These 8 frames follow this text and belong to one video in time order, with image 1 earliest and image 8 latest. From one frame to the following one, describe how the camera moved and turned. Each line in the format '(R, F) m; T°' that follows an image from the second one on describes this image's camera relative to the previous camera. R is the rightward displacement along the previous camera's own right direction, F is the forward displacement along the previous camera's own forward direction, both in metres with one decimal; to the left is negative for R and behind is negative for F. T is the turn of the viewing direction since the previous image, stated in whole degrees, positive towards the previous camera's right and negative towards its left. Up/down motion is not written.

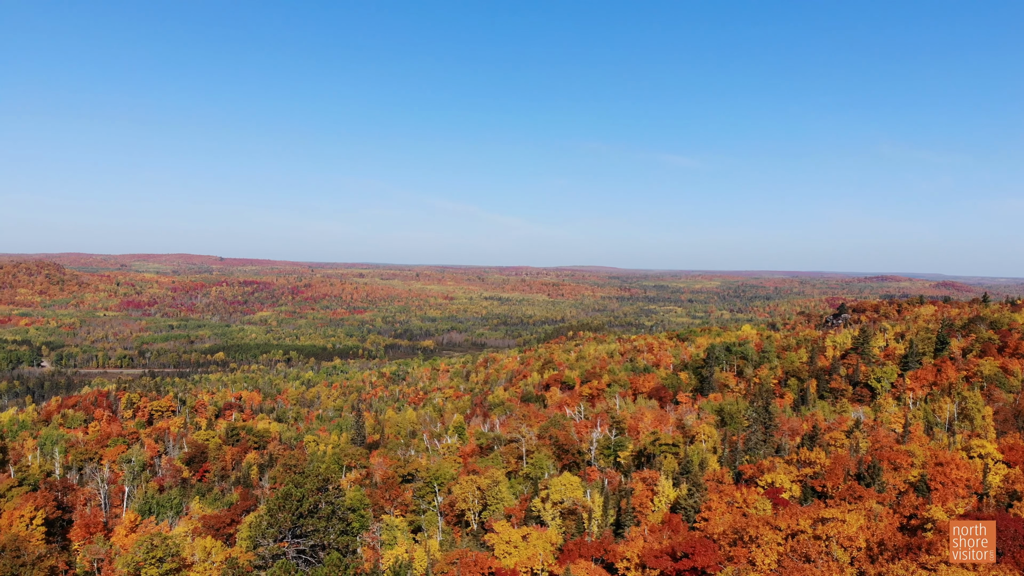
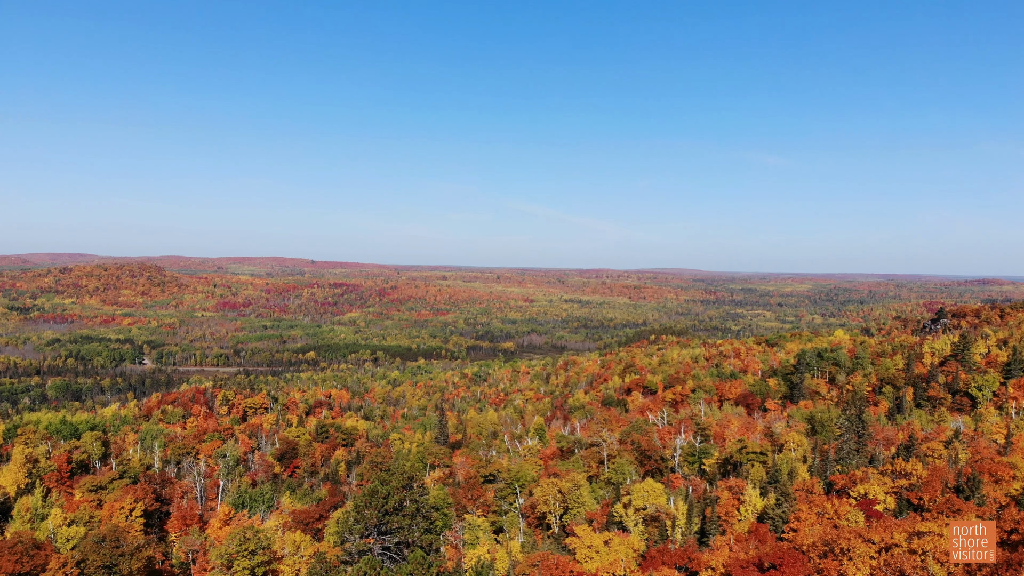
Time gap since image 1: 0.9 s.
(0.0, +0.1) m; -6°
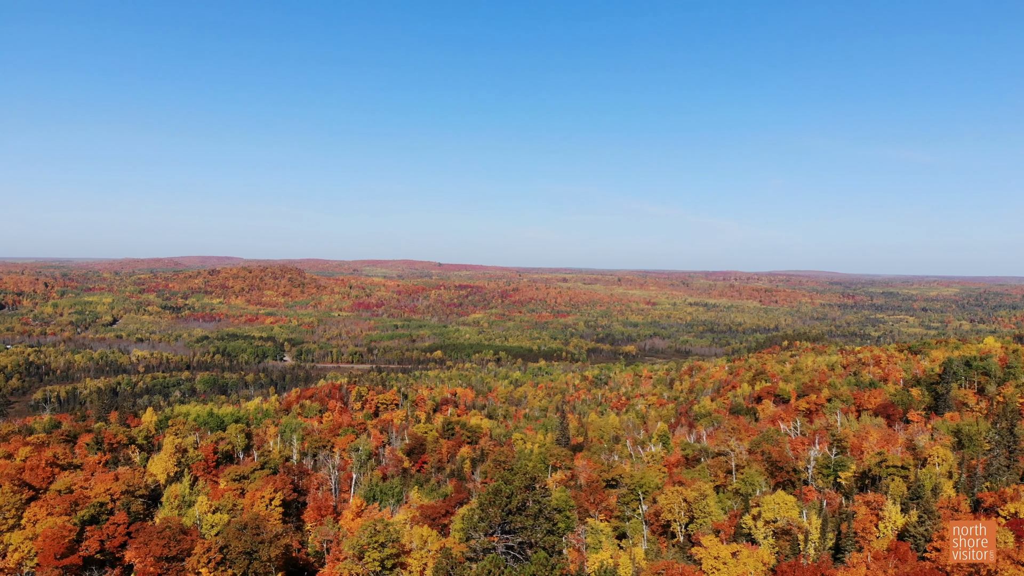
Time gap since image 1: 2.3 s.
(0.0, 0.0) m; -9°
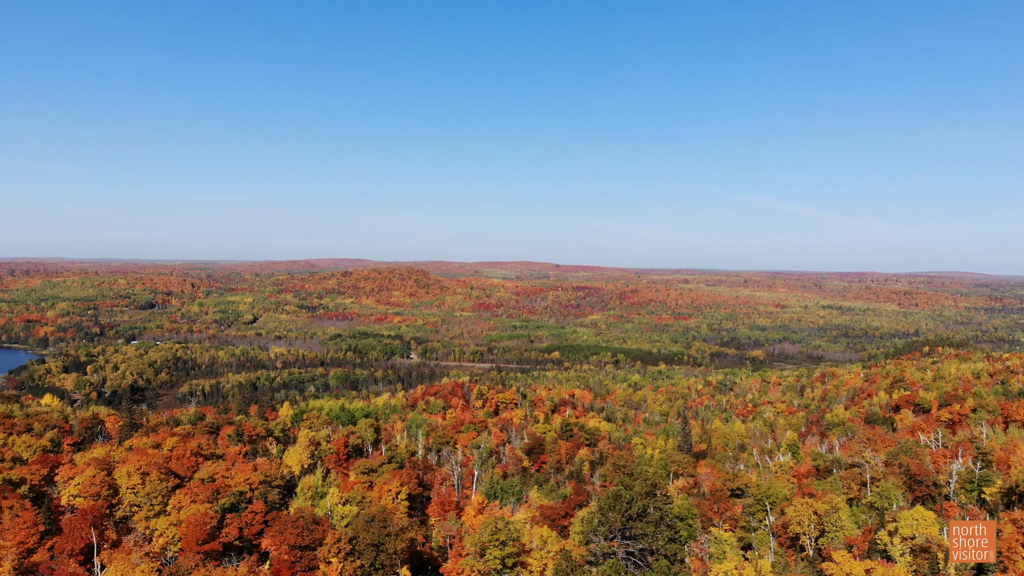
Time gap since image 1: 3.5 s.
(0.0, -0.1) m; -9°
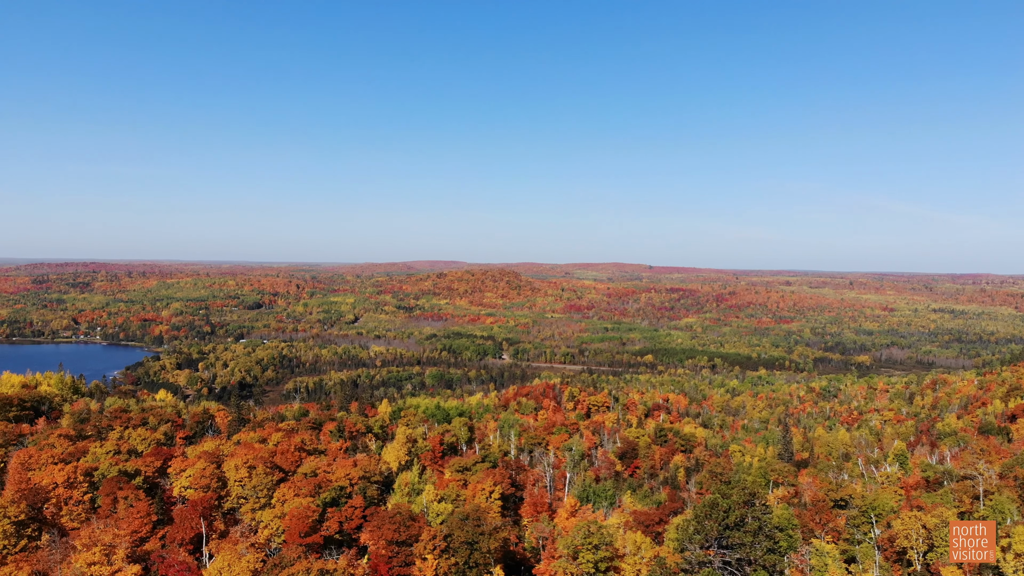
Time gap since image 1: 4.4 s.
(+0.1, -0.3) m; -7°
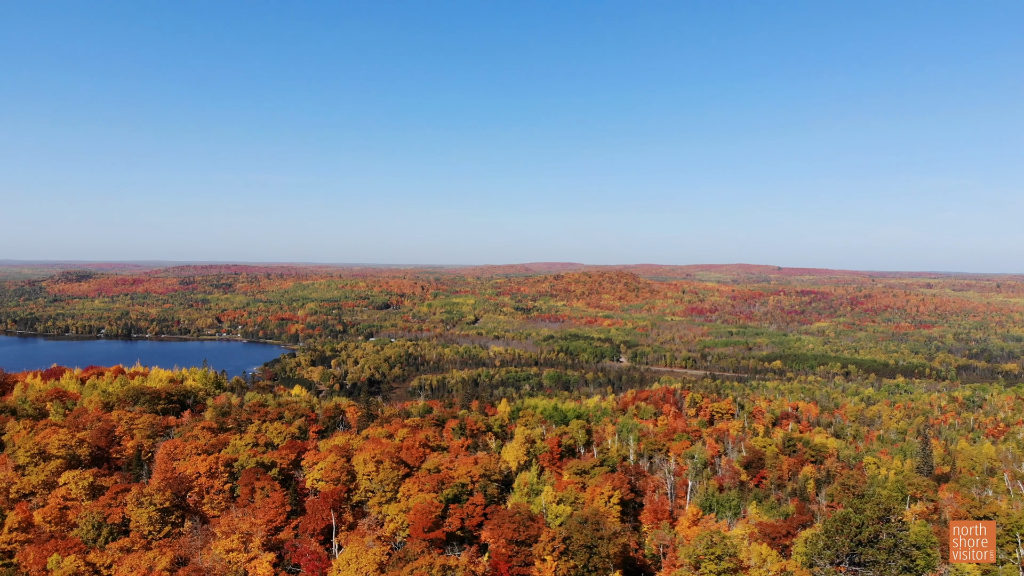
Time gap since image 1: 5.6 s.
(+0.3, -0.9) m; -9°
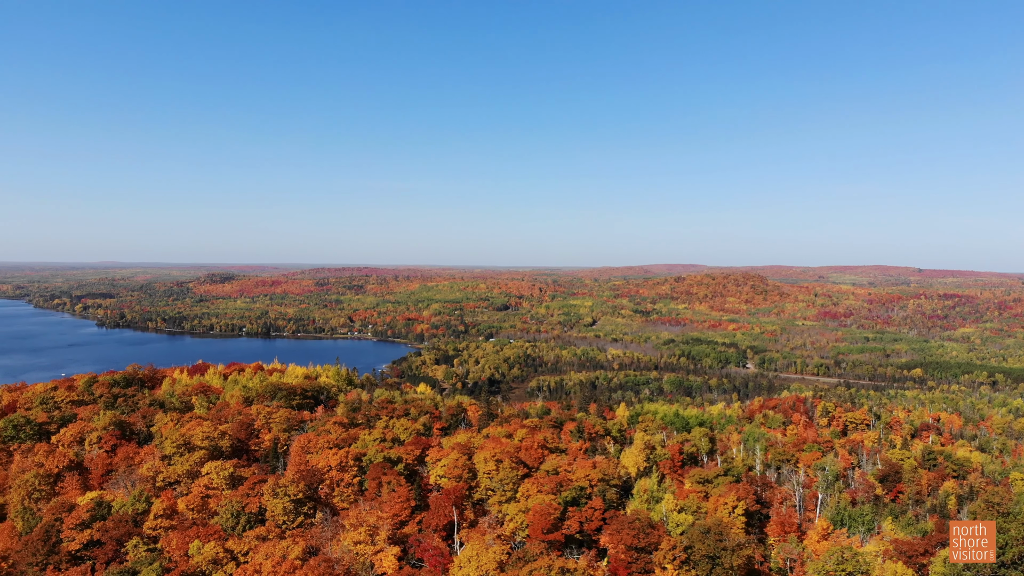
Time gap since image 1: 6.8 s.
(+0.6, -3.0) m; -9°
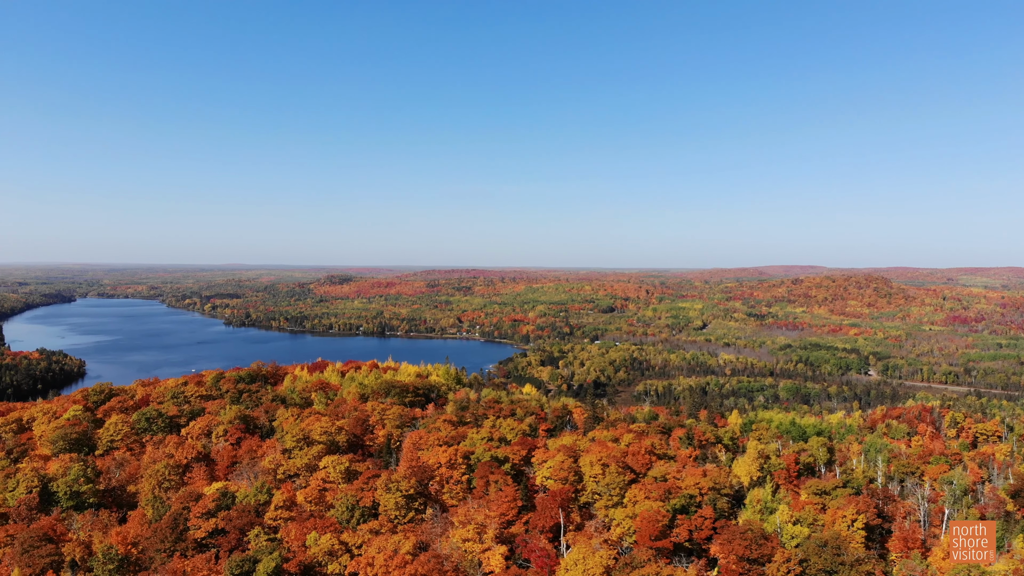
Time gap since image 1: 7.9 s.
(+1.6, -8.0) m; -8°
